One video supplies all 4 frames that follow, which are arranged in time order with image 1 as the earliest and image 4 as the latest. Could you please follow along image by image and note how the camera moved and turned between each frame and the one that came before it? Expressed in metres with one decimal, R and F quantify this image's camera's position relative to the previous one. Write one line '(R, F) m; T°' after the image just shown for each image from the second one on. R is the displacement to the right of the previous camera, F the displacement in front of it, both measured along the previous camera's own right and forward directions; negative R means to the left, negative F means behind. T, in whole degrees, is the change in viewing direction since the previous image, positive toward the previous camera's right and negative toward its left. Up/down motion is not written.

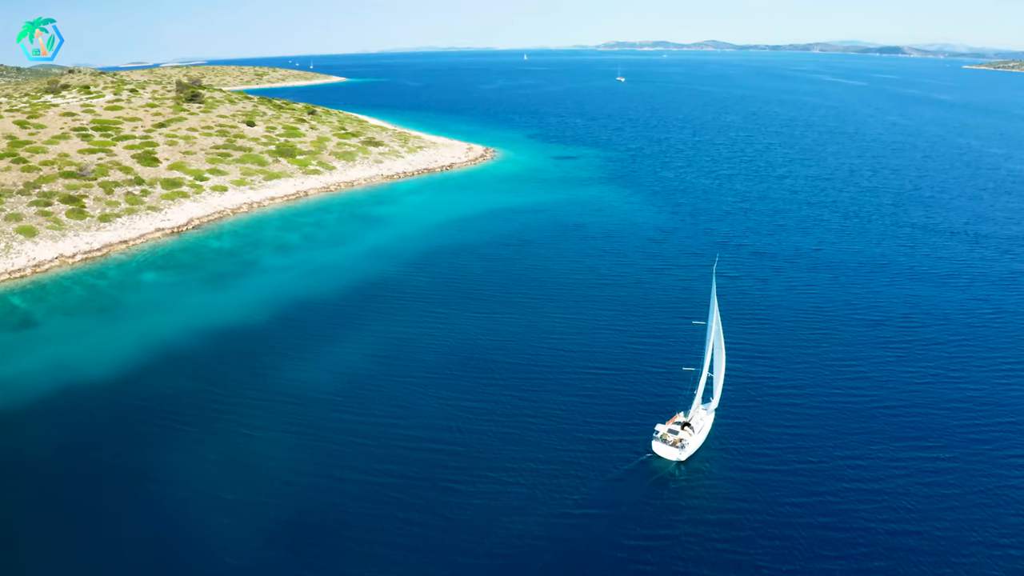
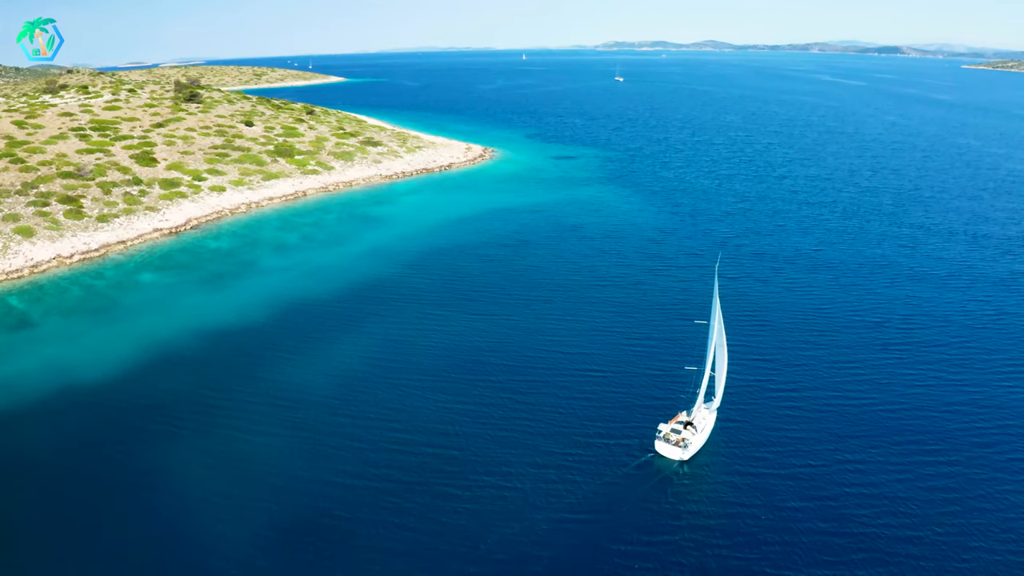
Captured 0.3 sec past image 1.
(0.0, +0.3) m; 0°
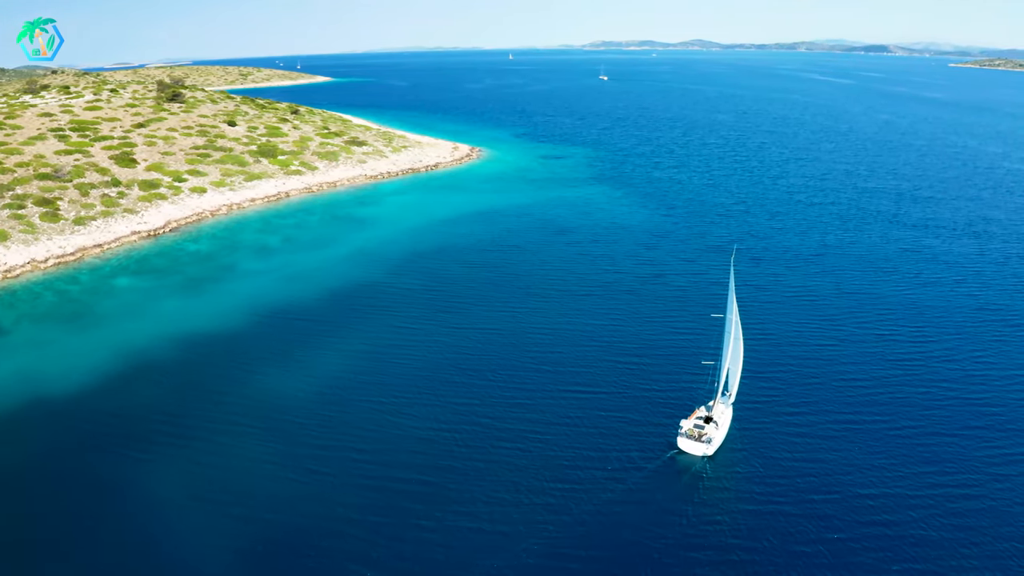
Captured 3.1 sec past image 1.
(+0.2, +2.8) m; +1°
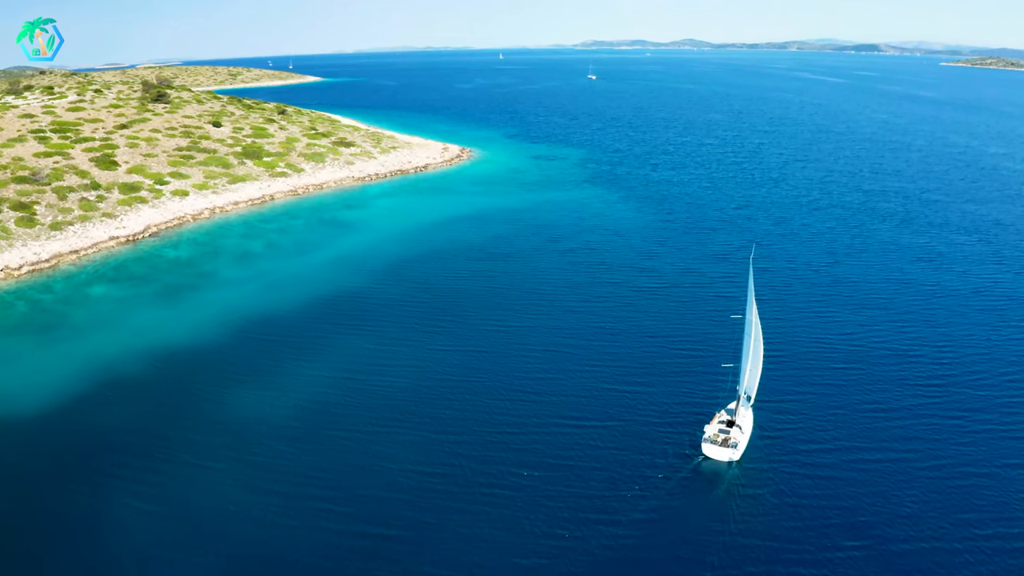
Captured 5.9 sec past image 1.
(+0.1, +3.6) m; +1°
